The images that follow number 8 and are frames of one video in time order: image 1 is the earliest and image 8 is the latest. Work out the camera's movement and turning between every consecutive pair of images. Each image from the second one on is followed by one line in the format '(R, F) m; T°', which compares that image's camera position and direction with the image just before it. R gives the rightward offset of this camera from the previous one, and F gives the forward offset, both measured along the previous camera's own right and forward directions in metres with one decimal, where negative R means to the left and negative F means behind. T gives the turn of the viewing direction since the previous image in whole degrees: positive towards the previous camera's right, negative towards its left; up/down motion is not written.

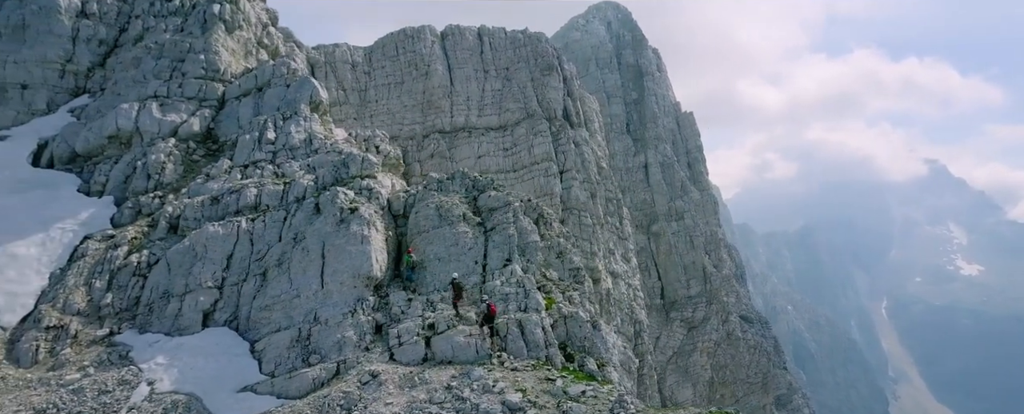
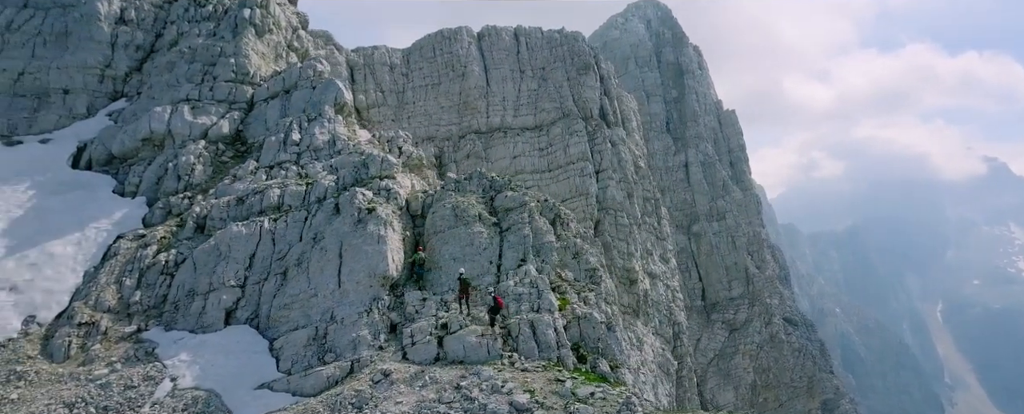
(+0.6, 0.0) m; -3°
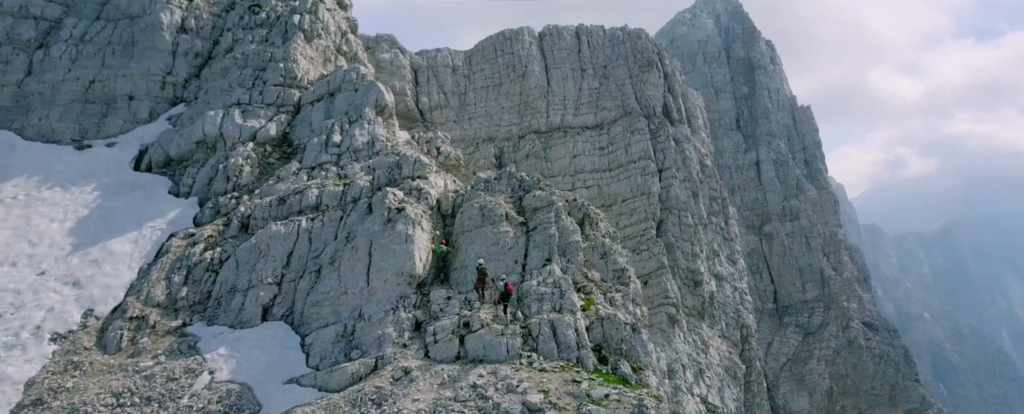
(+1.0, +0.1) m; -5°
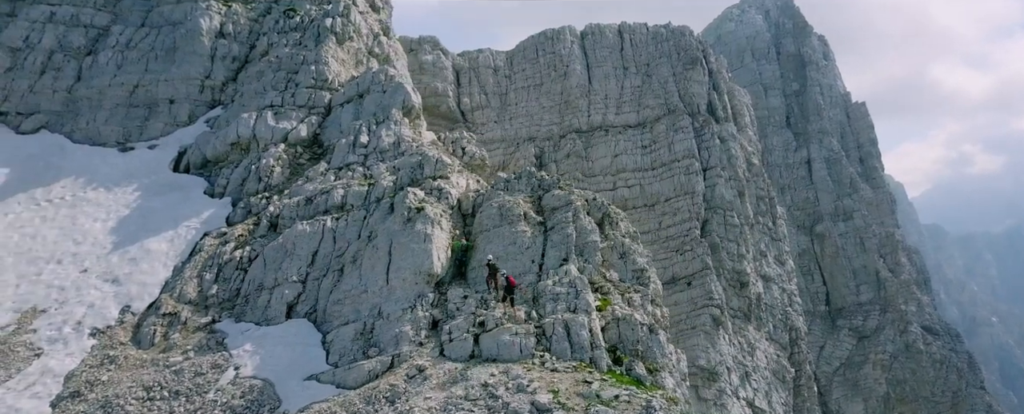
(+0.7, 0.0) m; -4°
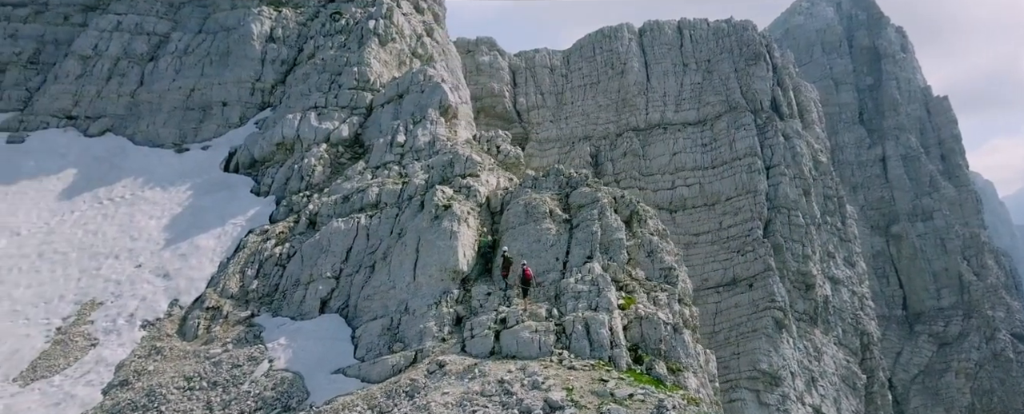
(+0.9, 0.0) m; -5°
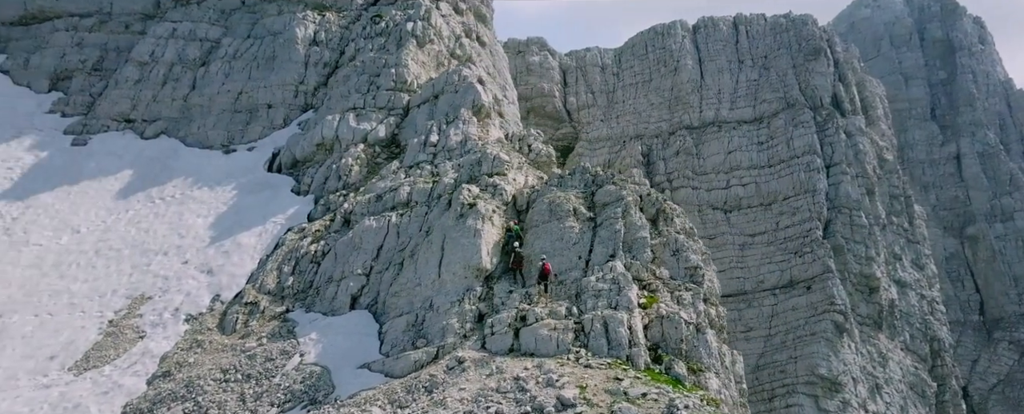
(+0.8, 0.0) m; -5°
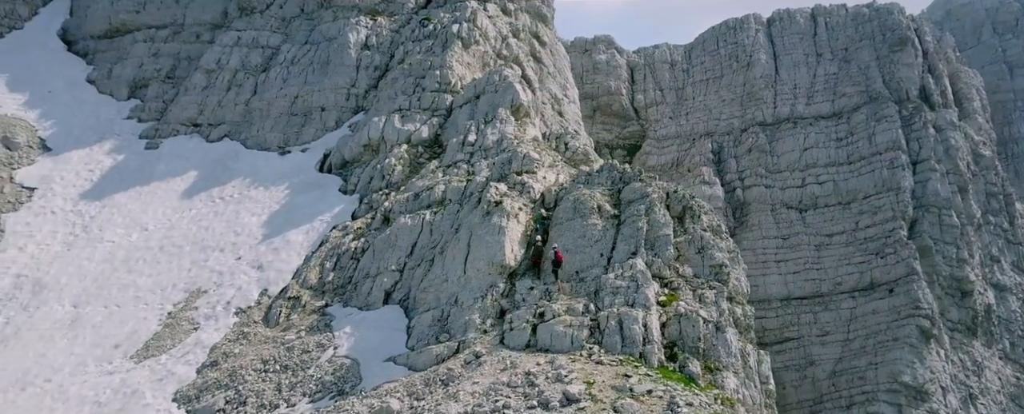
(+1.3, -0.1) m; -6°
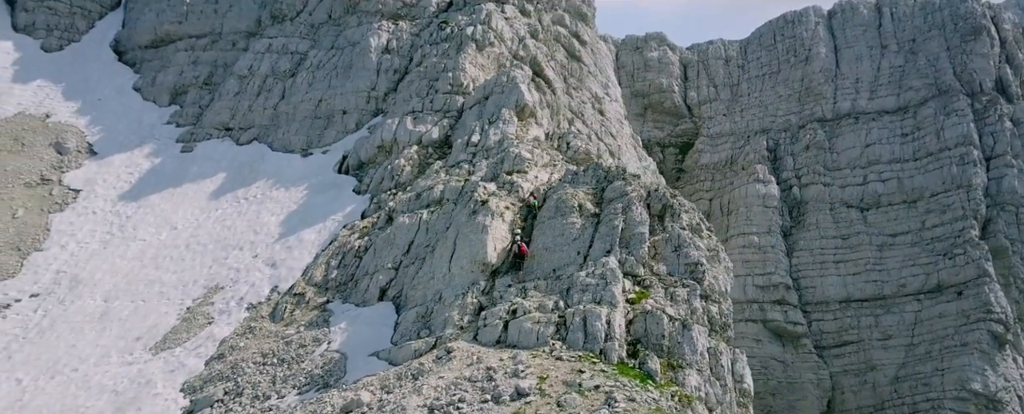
(+2.1, -0.1) m; -5°
